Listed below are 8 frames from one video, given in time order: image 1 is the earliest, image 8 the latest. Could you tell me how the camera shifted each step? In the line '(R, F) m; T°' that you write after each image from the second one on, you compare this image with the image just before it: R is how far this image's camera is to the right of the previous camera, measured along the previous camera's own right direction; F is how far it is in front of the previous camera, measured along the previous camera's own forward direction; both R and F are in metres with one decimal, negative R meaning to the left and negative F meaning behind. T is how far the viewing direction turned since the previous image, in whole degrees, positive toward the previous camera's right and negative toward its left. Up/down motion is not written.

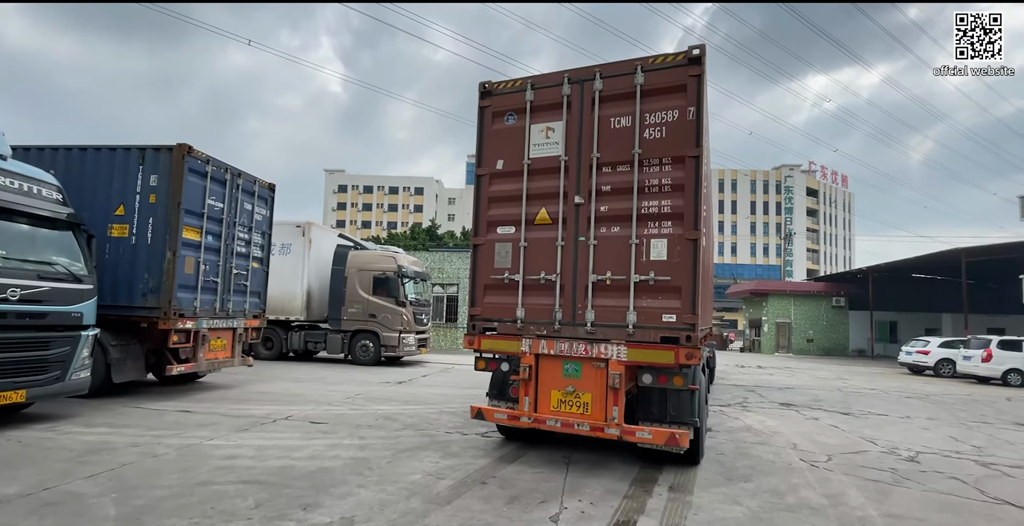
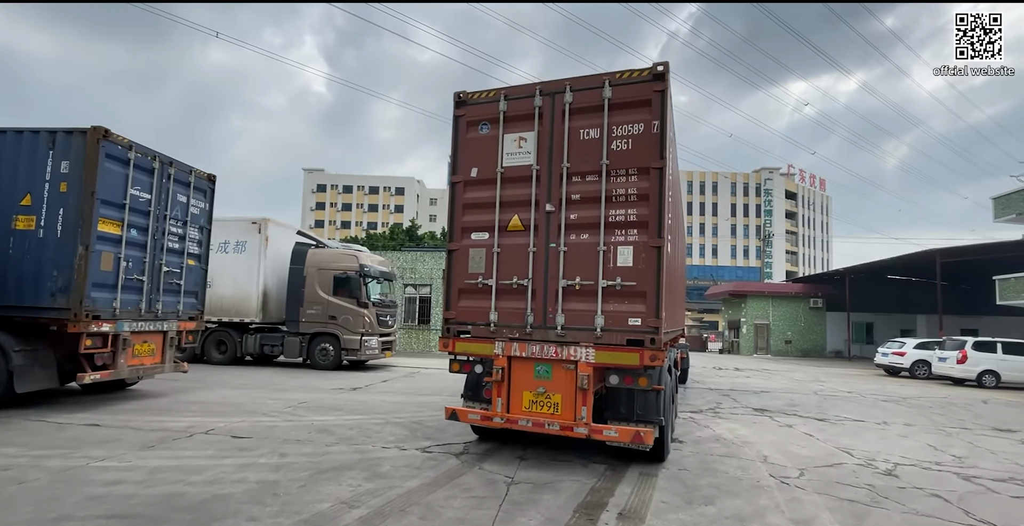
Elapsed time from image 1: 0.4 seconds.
(+0.4, +0.6) m; +2°
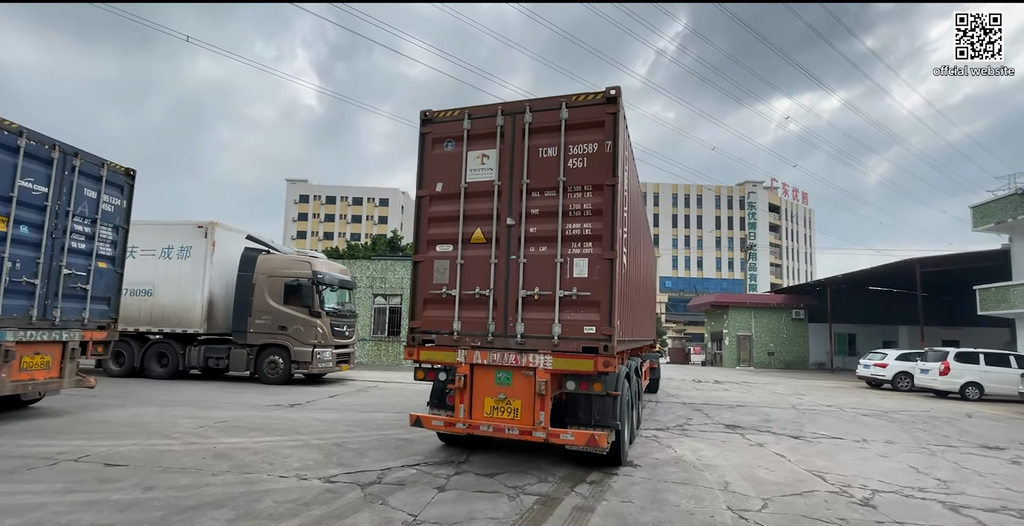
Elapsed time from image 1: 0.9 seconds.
(+0.6, +0.8) m; +1°
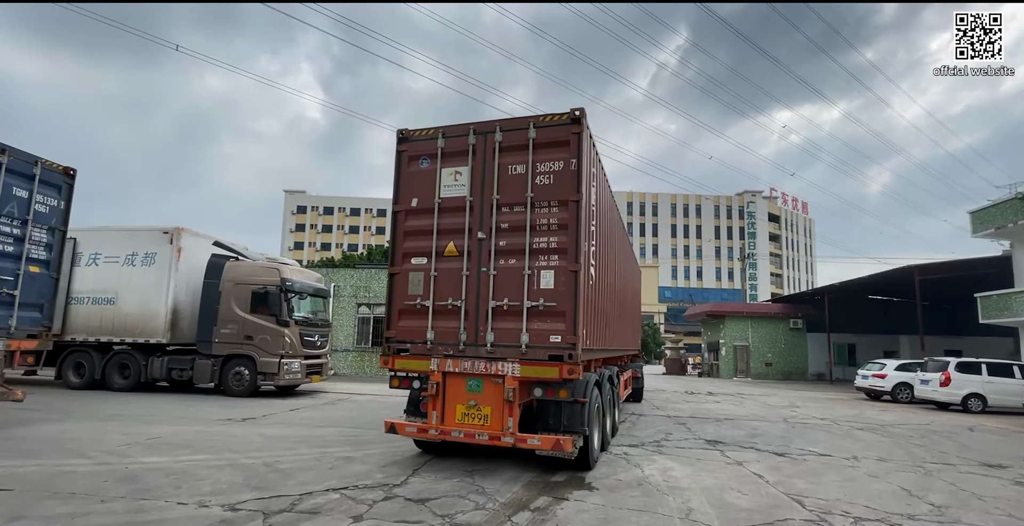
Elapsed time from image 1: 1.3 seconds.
(+0.6, +0.6) m; 0°
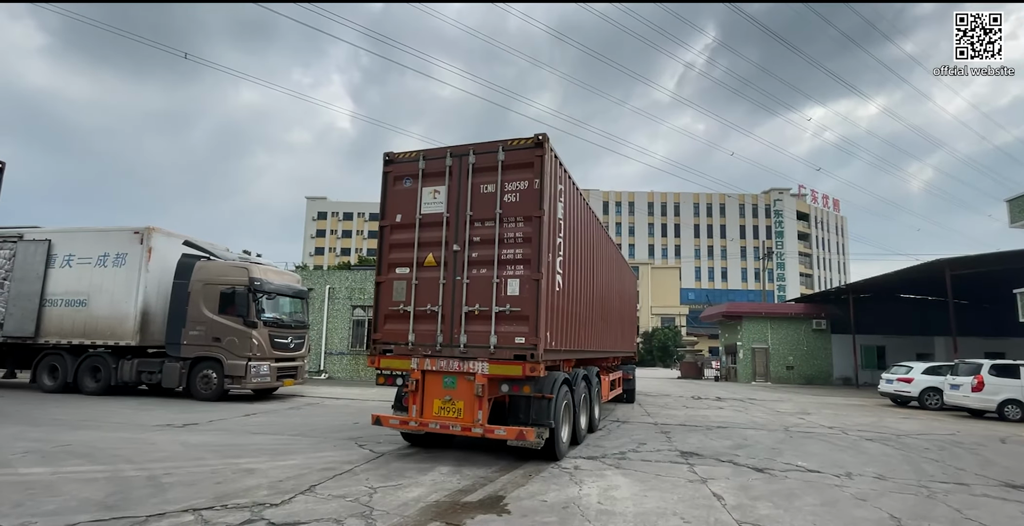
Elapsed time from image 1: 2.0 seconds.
(+1.1, +0.8) m; -3°
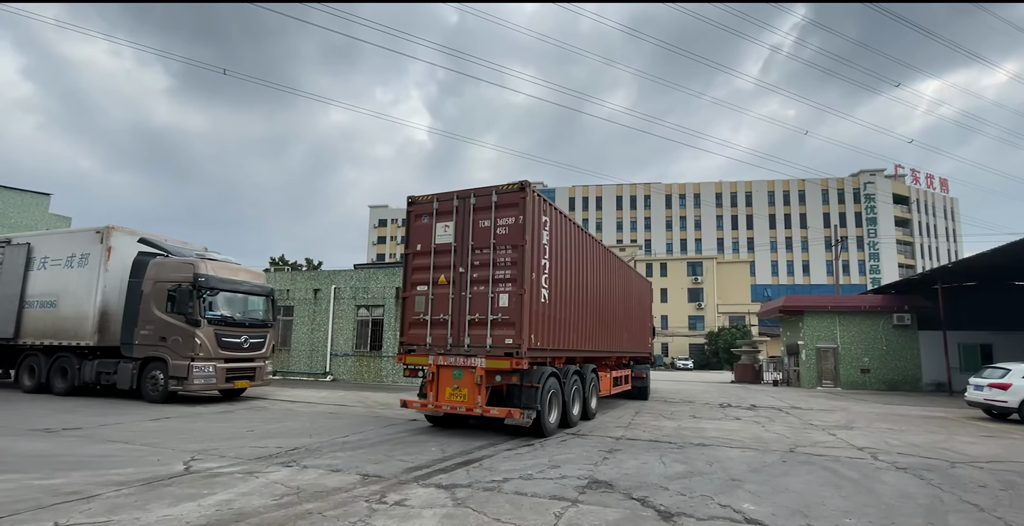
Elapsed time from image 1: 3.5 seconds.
(+2.4, +1.9) m; -9°
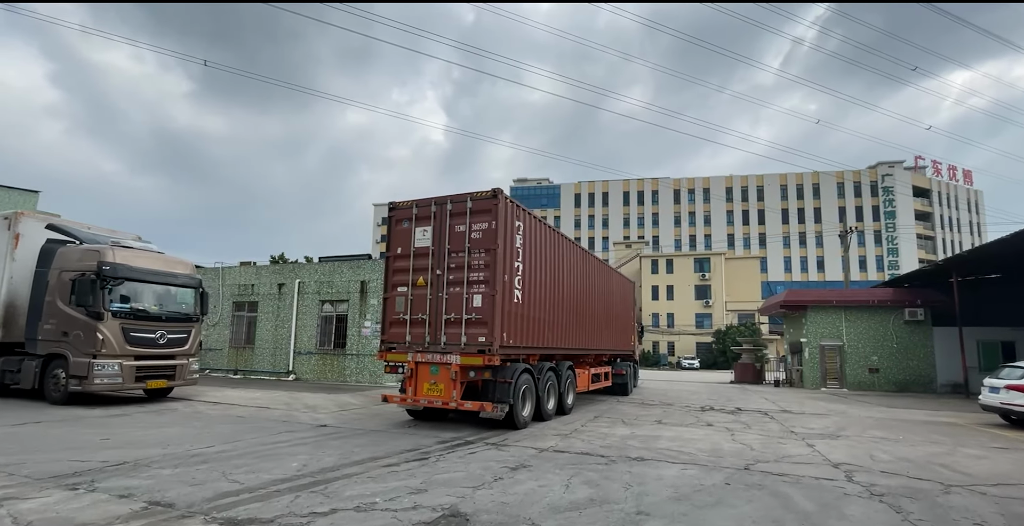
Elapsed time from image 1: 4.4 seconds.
(+1.4, +1.4) m; -2°
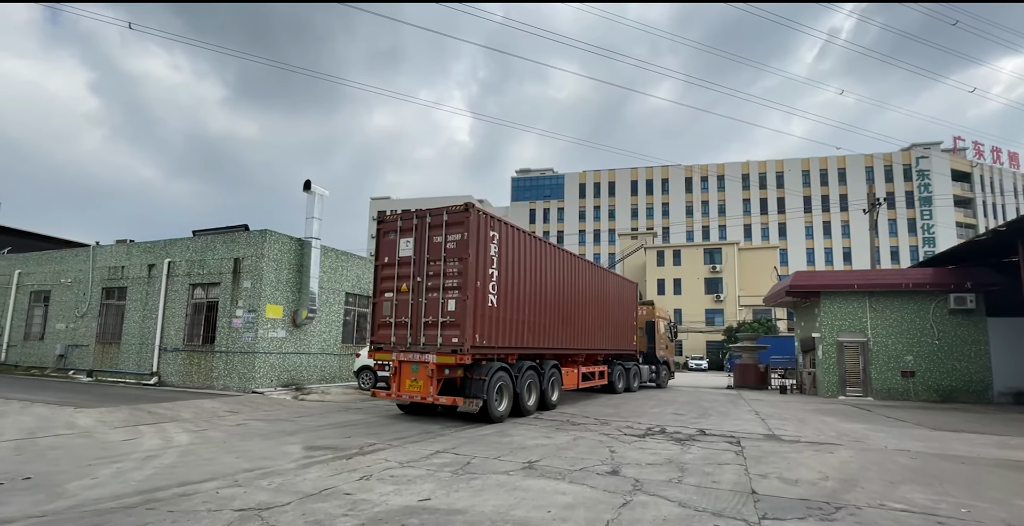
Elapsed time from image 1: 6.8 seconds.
(+2.7, +4.1) m; -2°
